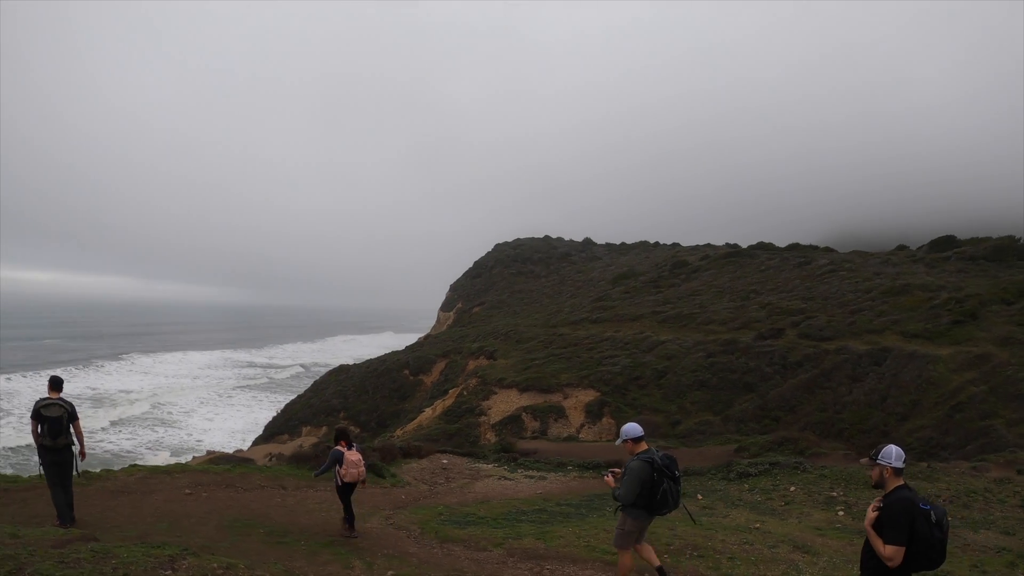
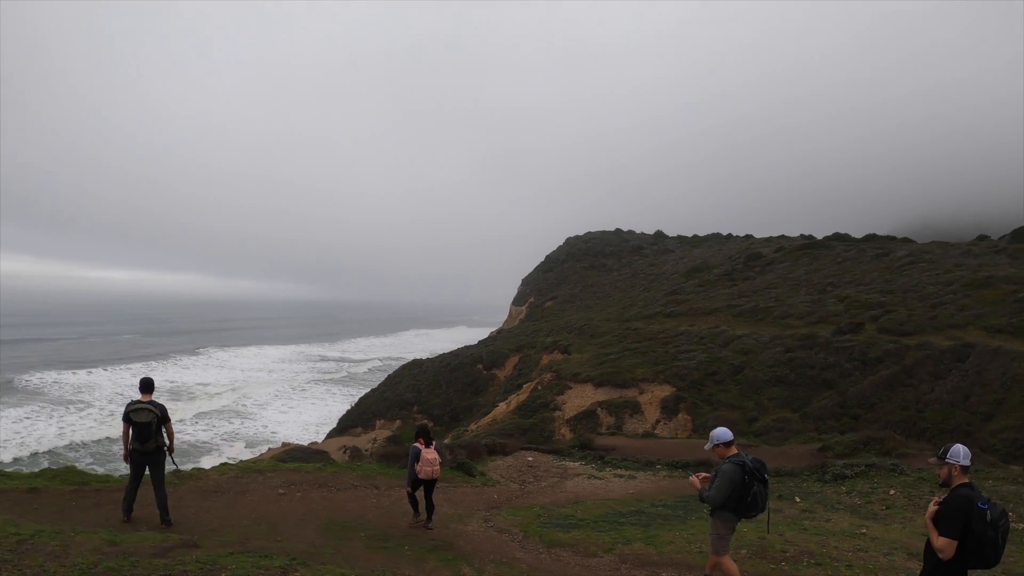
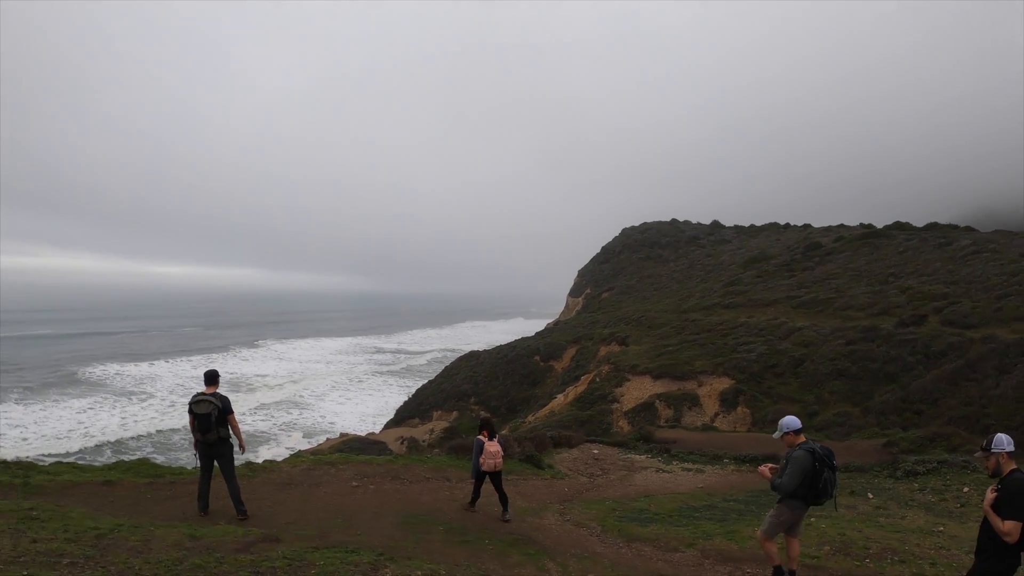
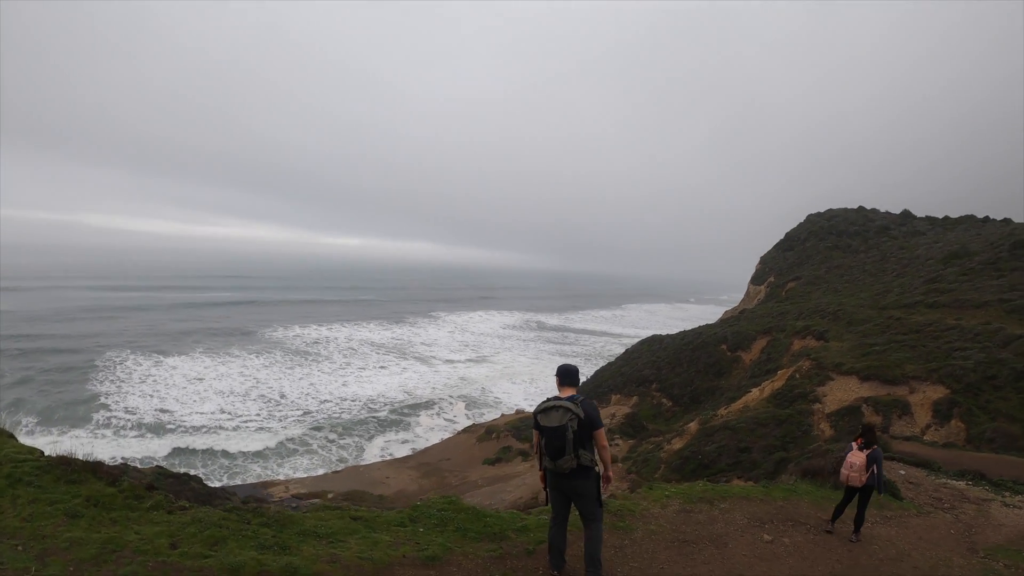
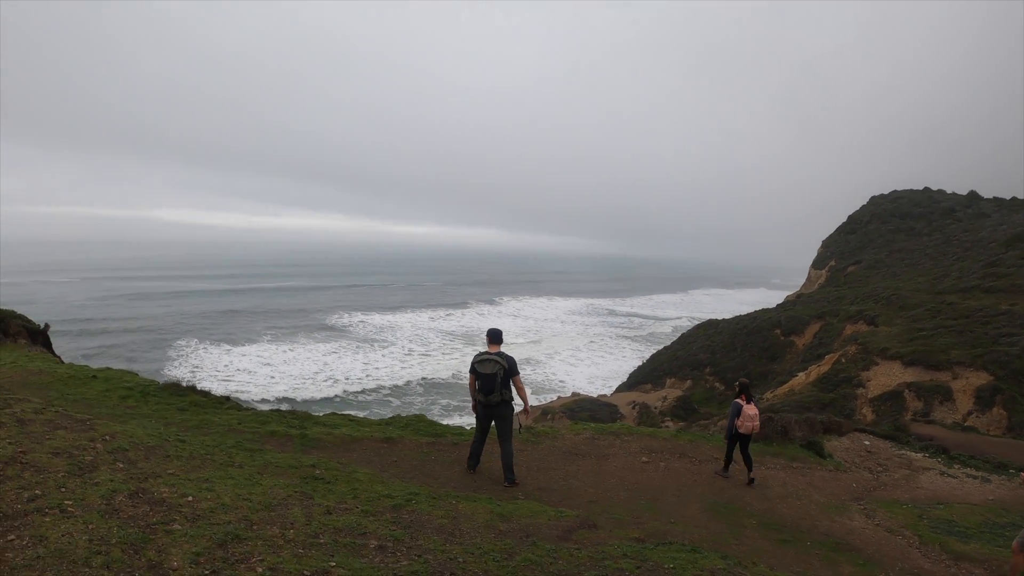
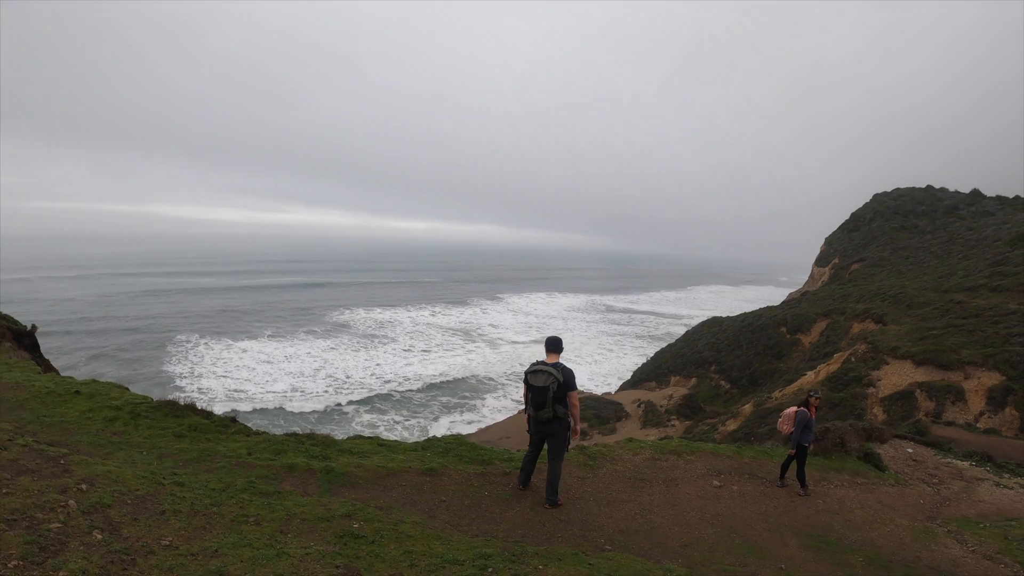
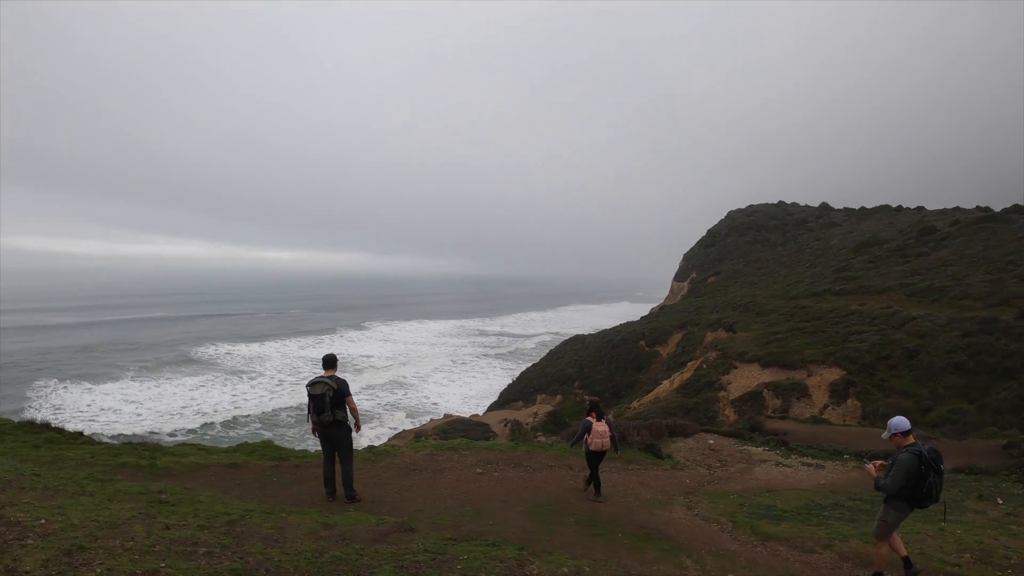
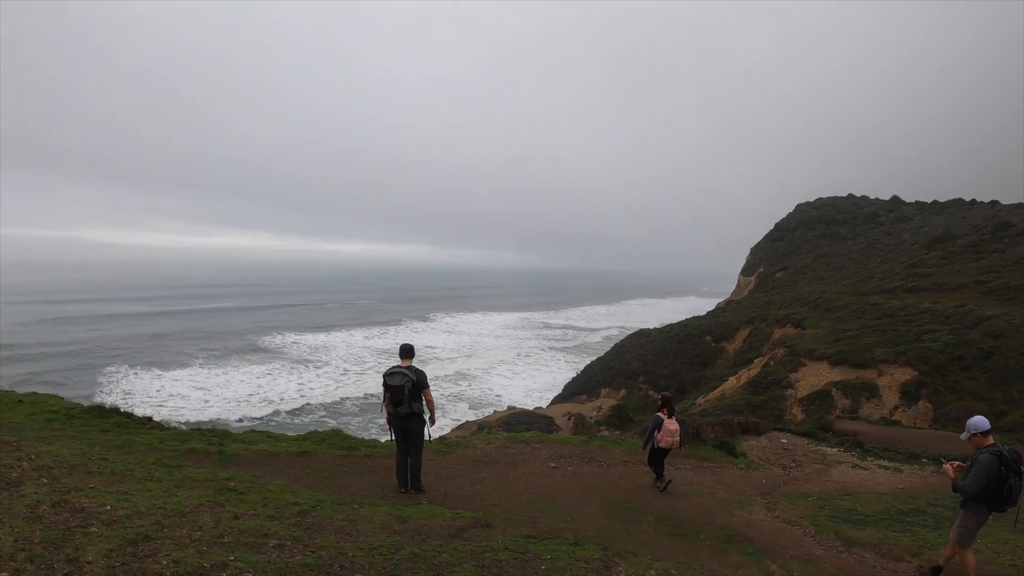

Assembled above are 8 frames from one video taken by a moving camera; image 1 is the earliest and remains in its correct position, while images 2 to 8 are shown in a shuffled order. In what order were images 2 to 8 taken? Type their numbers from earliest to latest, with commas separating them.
2, 3, 7, 8, 5, 6, 4
